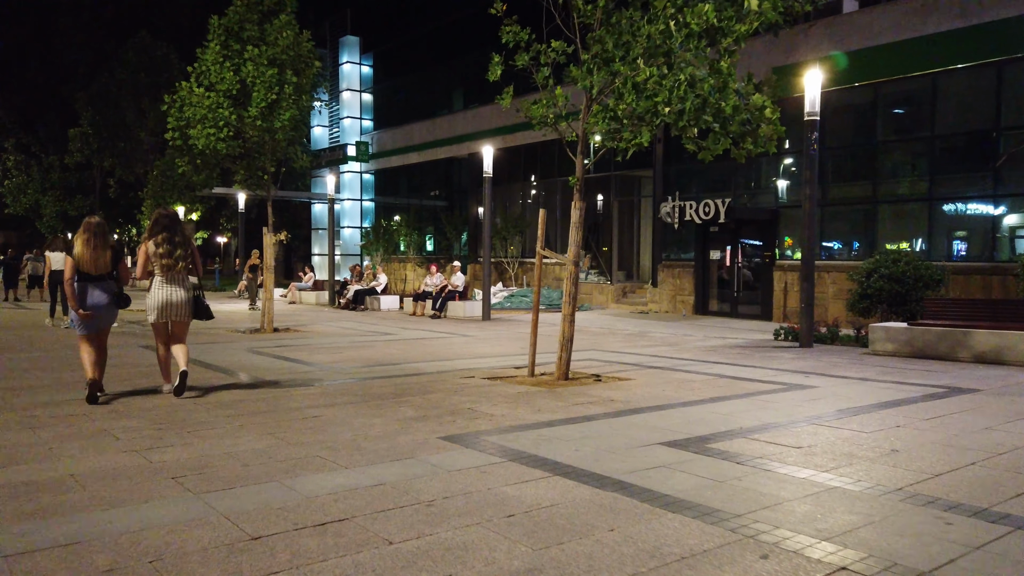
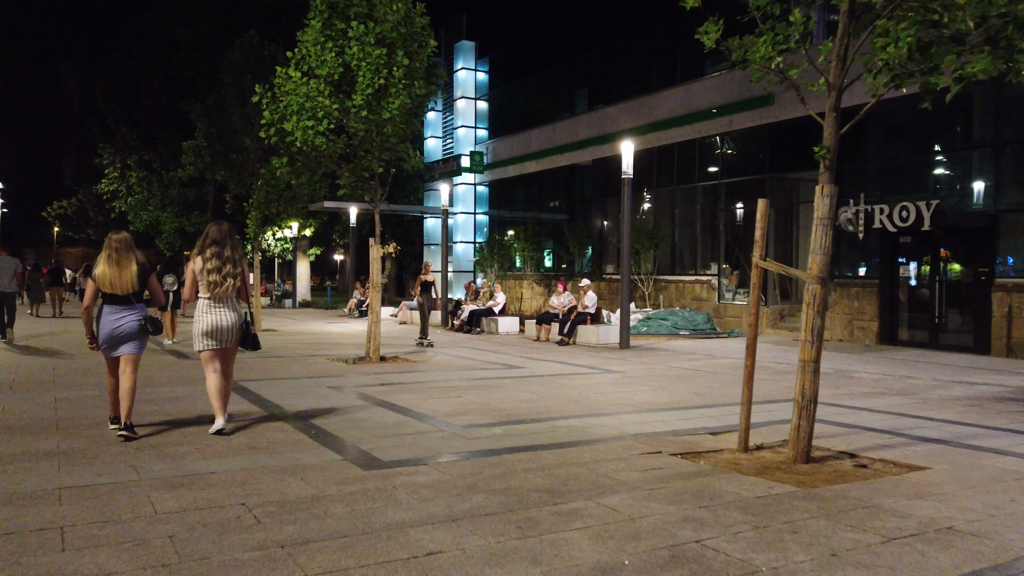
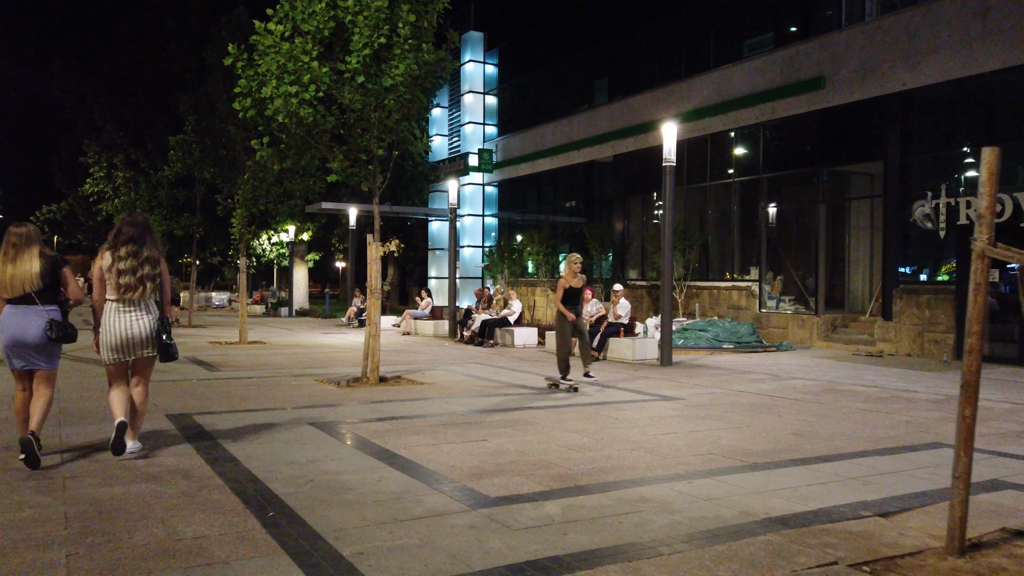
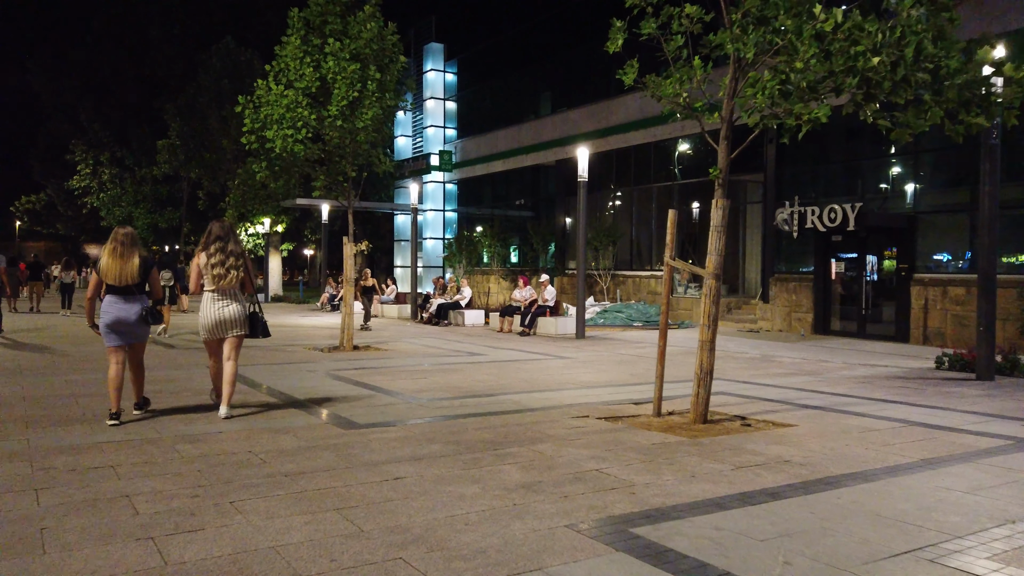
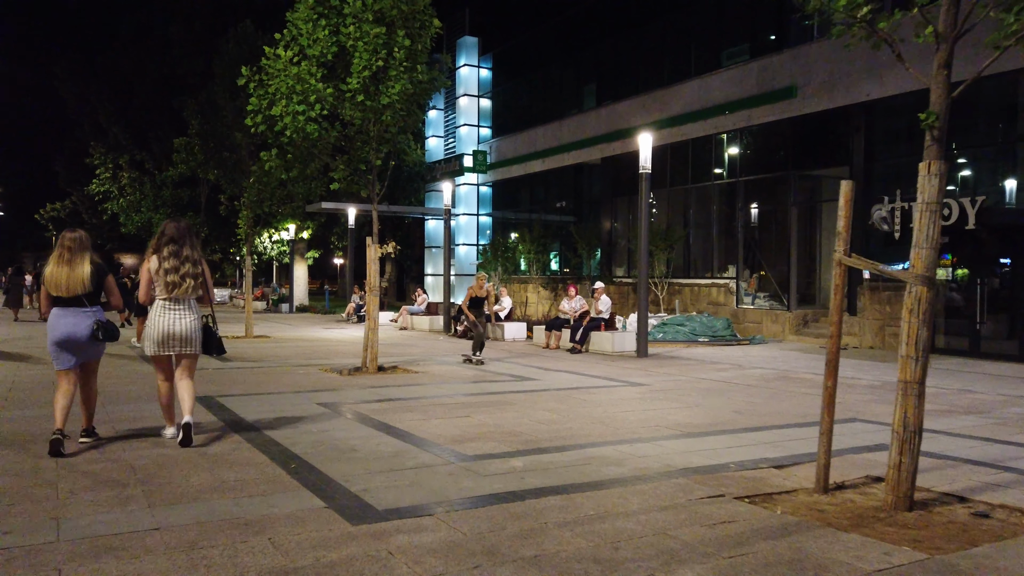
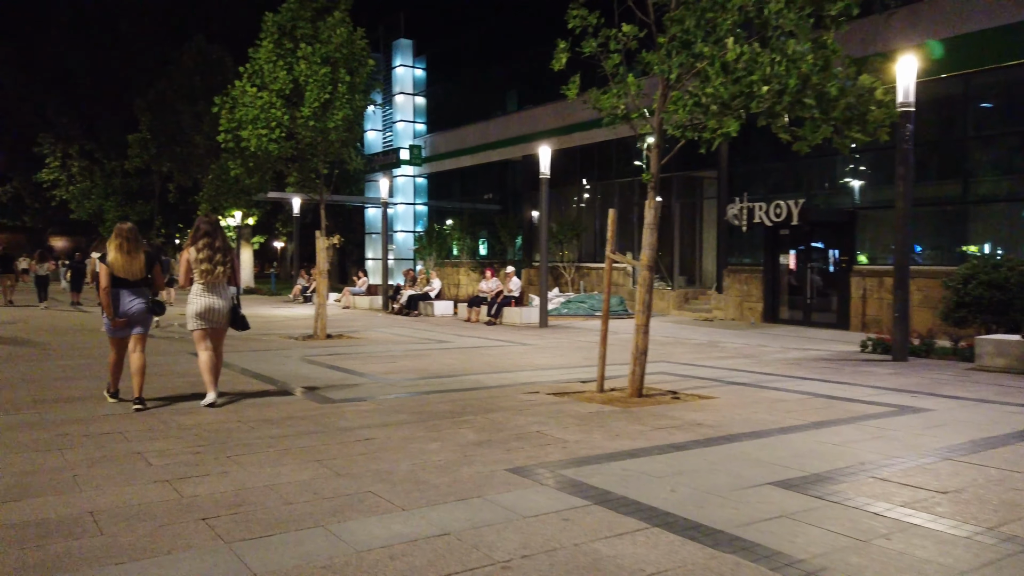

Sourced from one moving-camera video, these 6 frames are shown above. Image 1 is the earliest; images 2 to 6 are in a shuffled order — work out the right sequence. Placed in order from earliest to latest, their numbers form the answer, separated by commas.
6, 4, 2, 5, 3
